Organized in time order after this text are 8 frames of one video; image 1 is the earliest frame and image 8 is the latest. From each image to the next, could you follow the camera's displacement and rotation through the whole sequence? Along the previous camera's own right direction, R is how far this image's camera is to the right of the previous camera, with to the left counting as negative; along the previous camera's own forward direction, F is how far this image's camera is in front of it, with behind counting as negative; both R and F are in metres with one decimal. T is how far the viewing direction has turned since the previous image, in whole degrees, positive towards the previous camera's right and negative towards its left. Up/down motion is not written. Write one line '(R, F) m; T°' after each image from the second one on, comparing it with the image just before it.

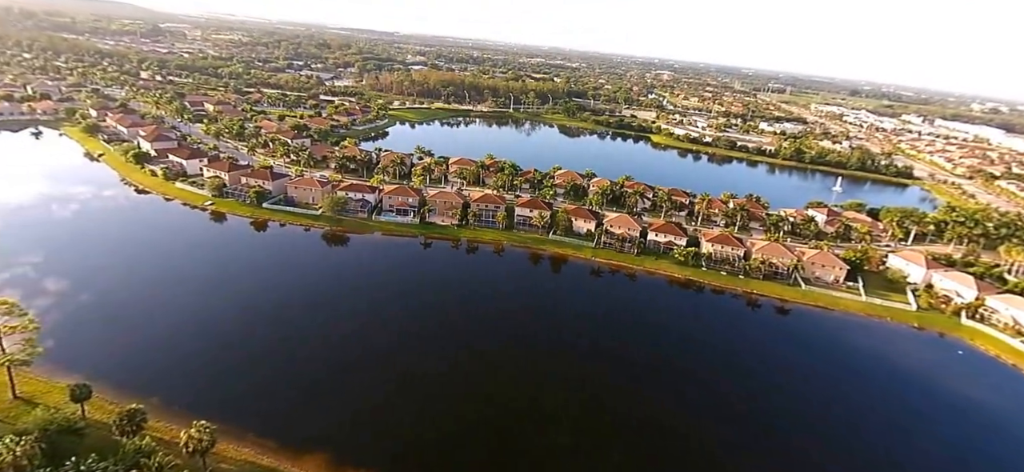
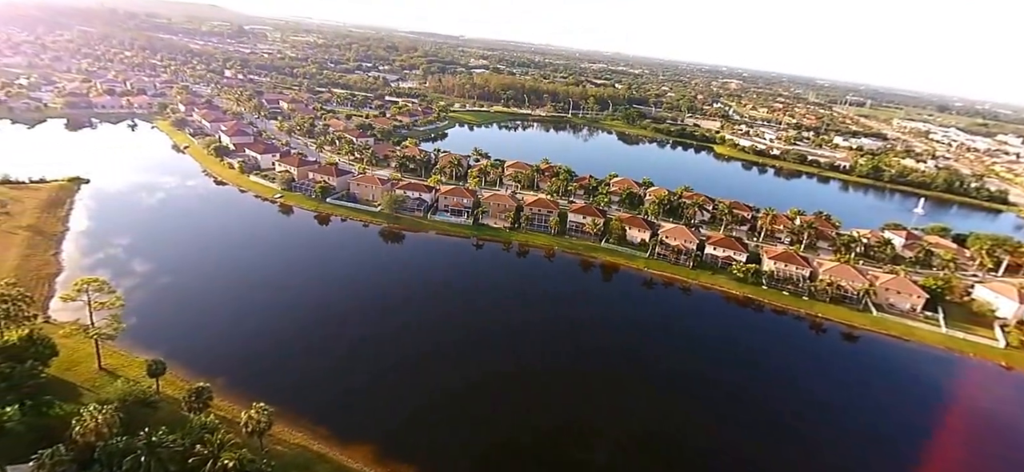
(-0.8, +0.1) m; -5°
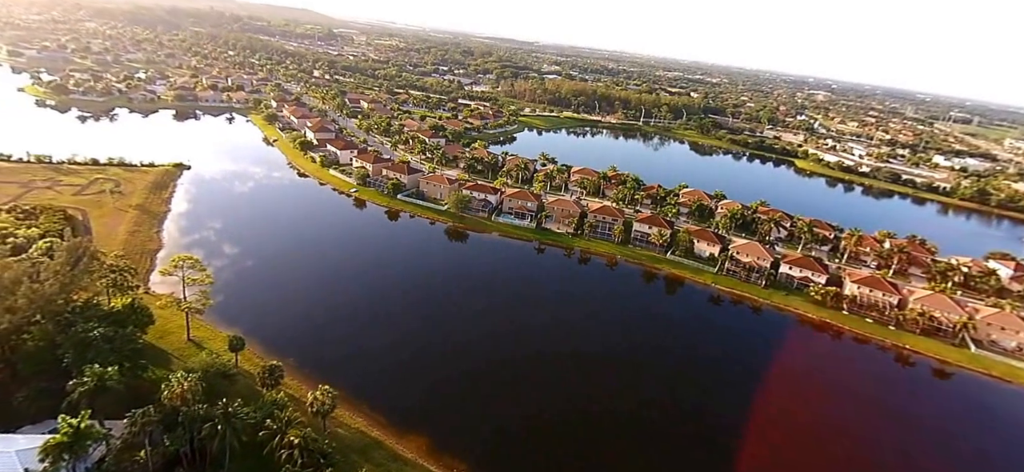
(-0.8, 0.0) m; -7°
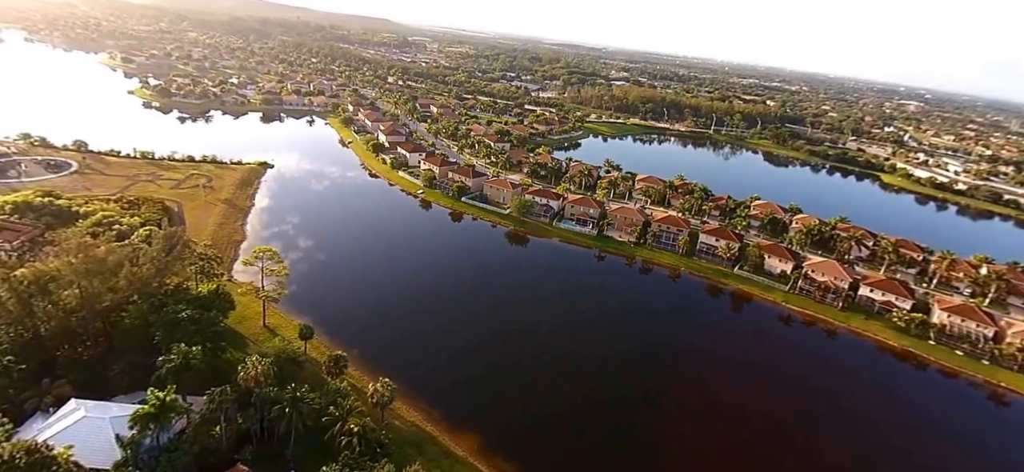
(-0.7, -0.1) m; -6°
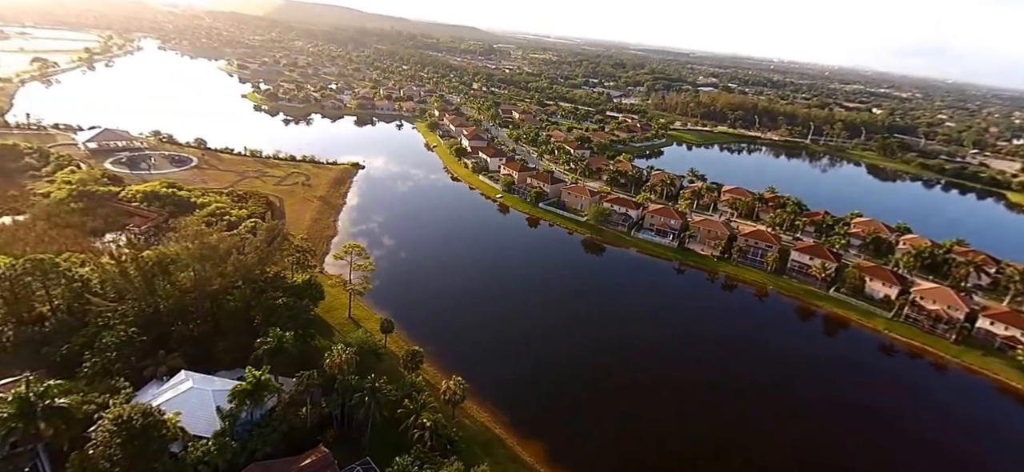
(-1.3, -0.1) m; -7°
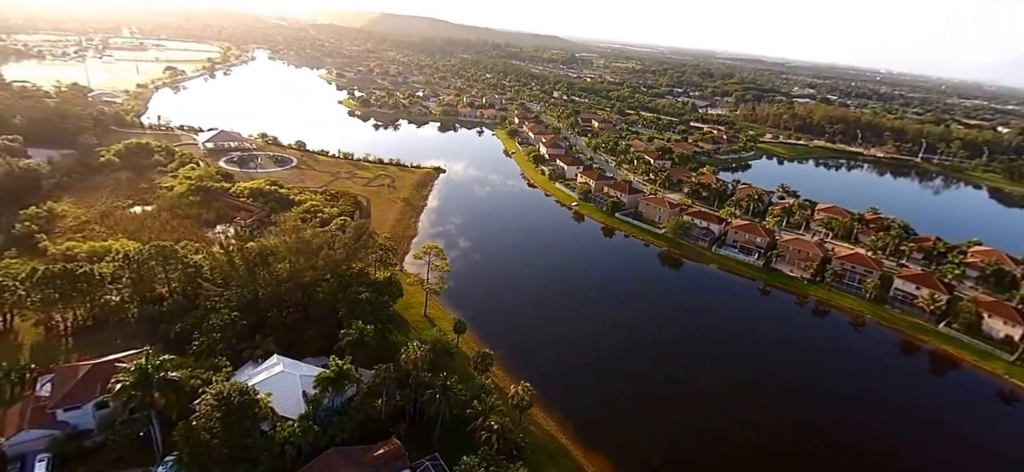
(-1.4, -0.2) m; -7°
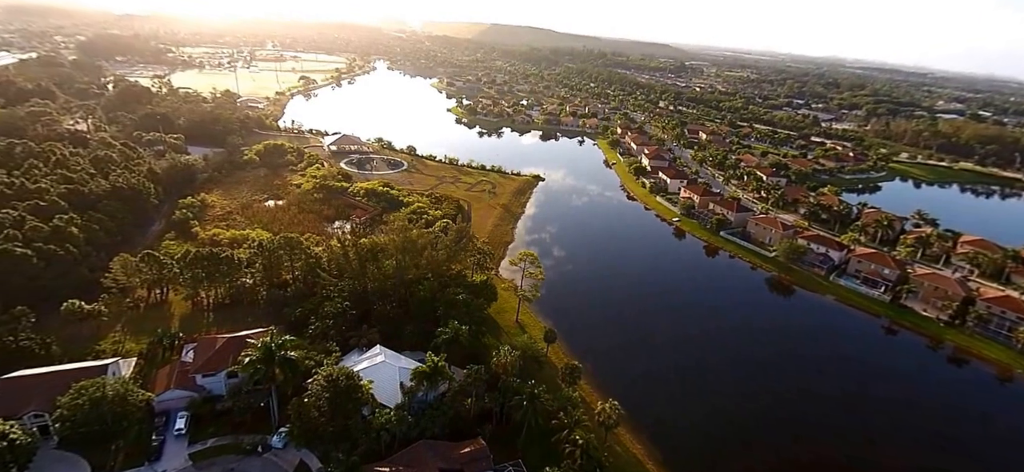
(-1.6, -0.3) m; -9°
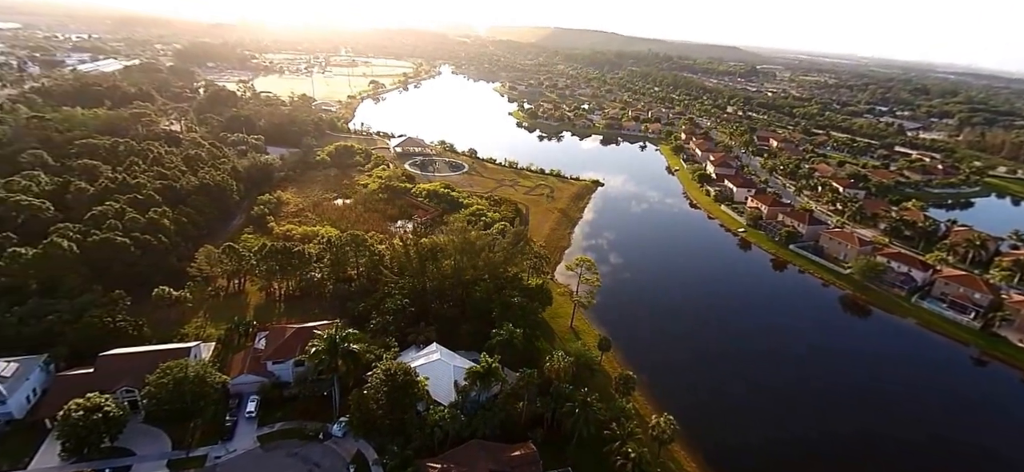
(-0.9, -0.1) m; -6°
